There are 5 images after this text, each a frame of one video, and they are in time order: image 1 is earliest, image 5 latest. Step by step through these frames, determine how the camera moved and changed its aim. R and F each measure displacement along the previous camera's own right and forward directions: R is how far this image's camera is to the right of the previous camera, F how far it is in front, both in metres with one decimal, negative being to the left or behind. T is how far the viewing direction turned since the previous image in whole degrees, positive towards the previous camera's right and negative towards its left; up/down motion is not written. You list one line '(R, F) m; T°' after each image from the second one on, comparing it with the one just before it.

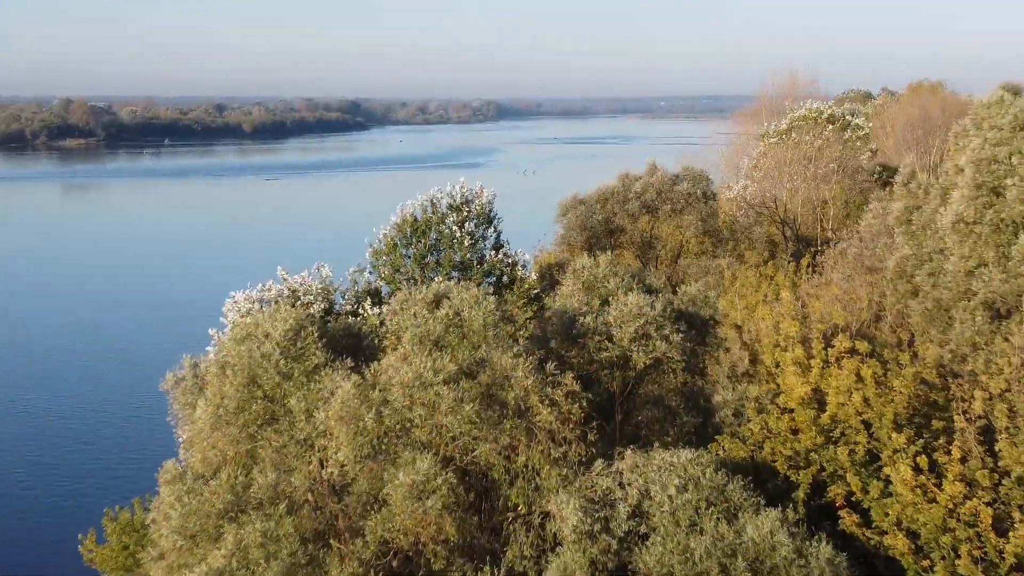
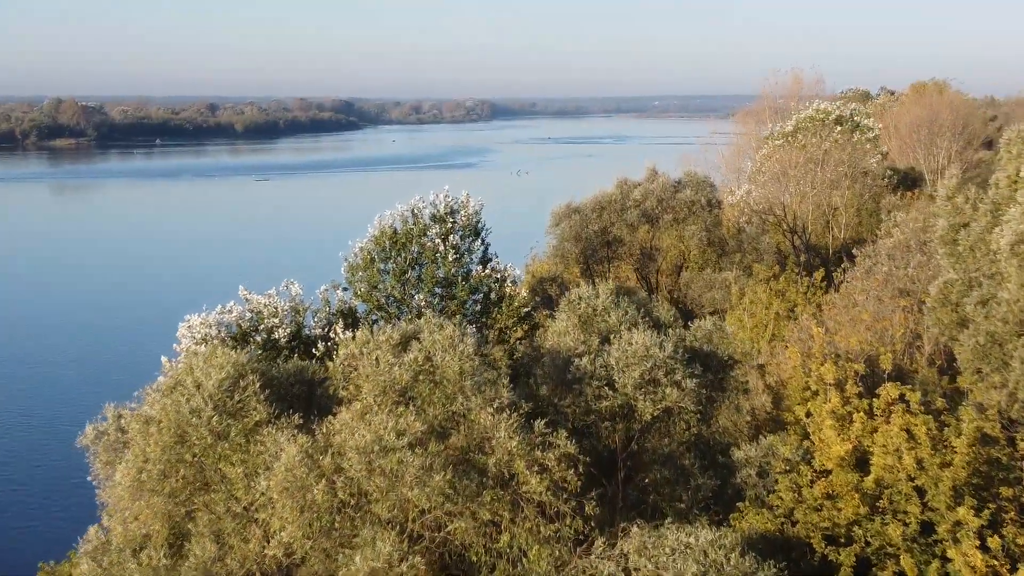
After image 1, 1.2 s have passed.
(+0.1, +1.8) m; 0°
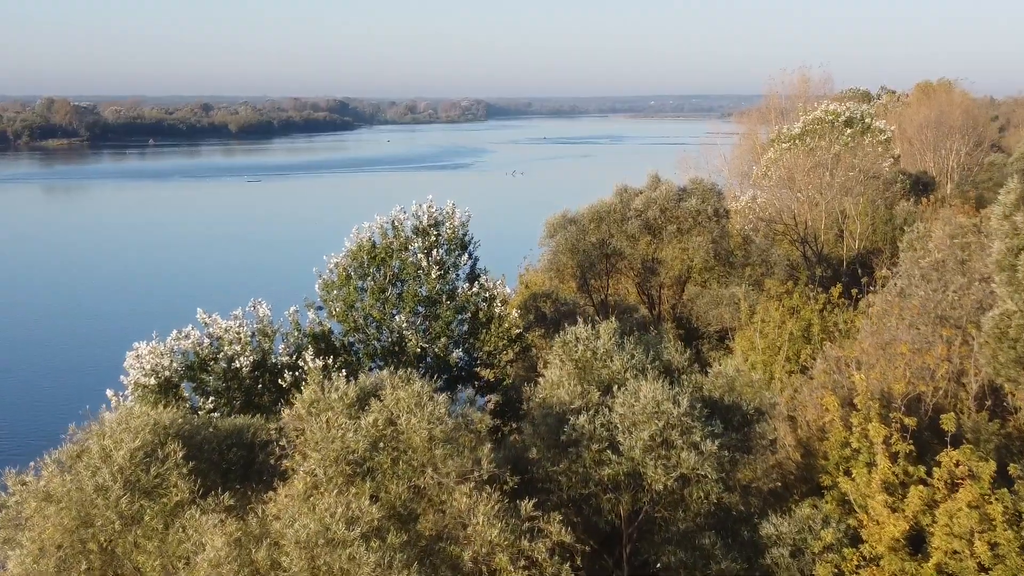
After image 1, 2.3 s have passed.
(+0.1, +1.6) m; 0°
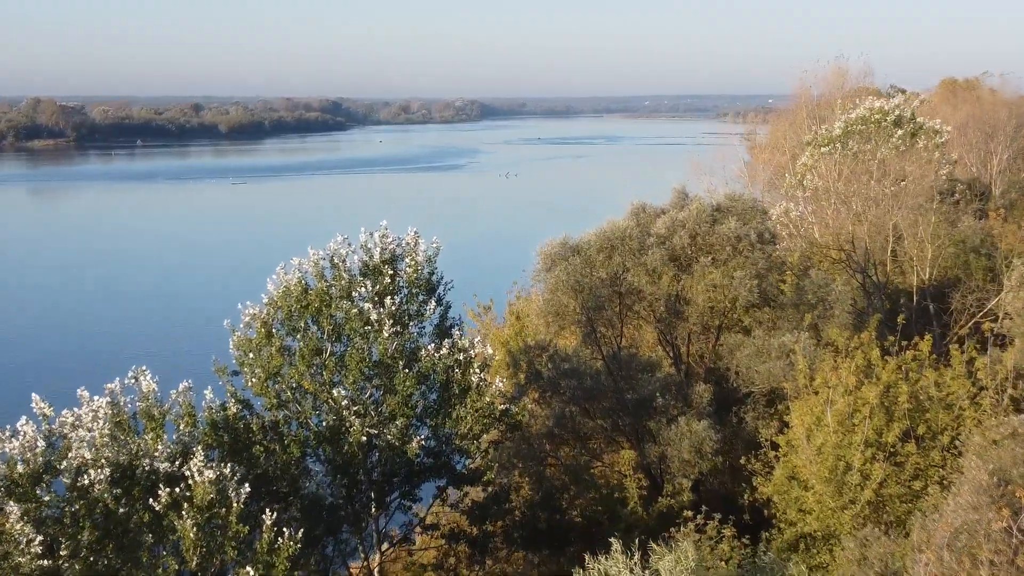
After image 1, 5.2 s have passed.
(+0.1, +4.6) m; 0°
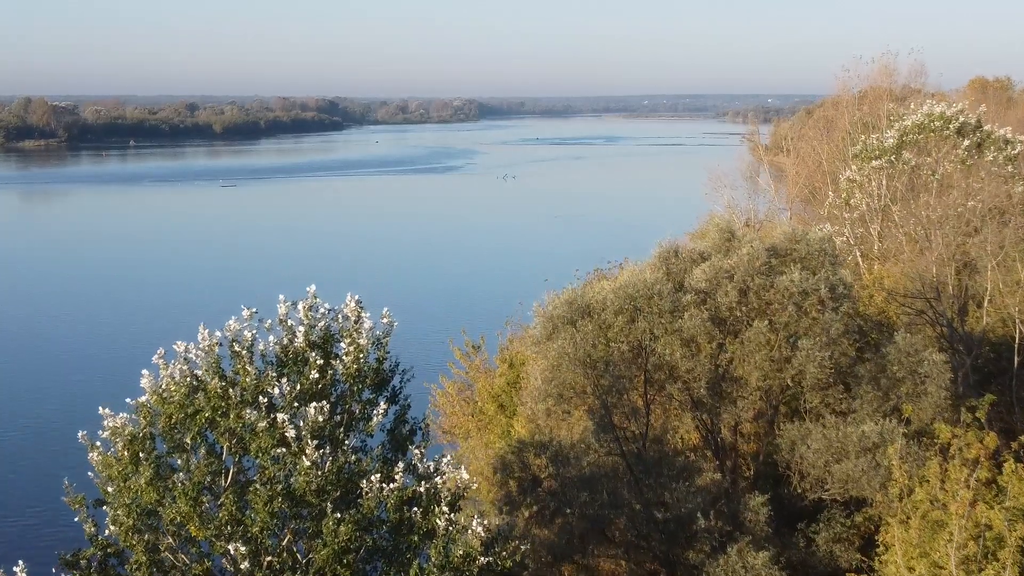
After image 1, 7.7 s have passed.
(+0.1, +4.0) m; 0°
